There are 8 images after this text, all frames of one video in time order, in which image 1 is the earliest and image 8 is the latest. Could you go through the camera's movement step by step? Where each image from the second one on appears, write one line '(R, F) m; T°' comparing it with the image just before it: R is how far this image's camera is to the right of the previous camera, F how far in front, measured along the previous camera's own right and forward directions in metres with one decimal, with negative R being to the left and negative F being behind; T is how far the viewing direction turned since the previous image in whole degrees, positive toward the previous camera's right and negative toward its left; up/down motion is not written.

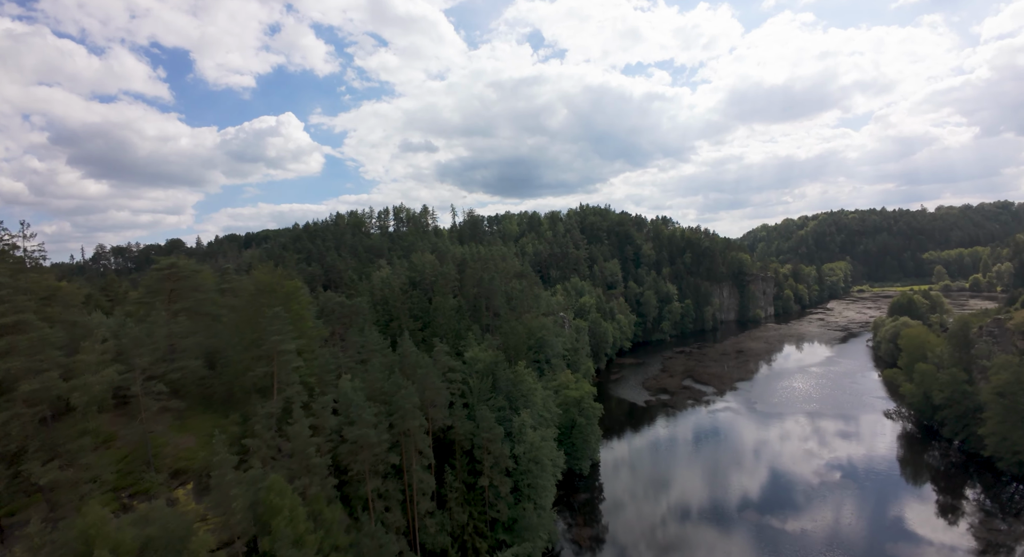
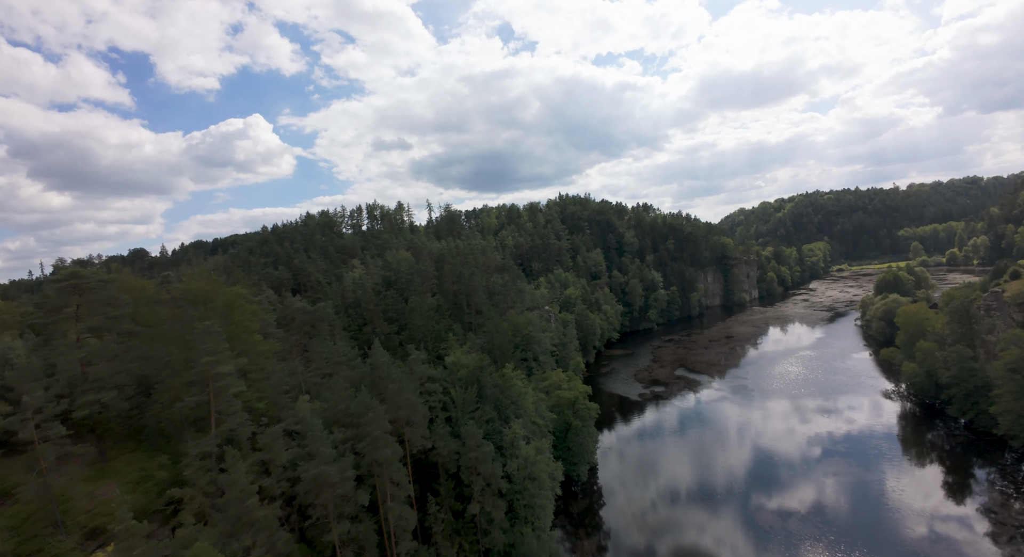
(-0.1, +3.9) m; +2°
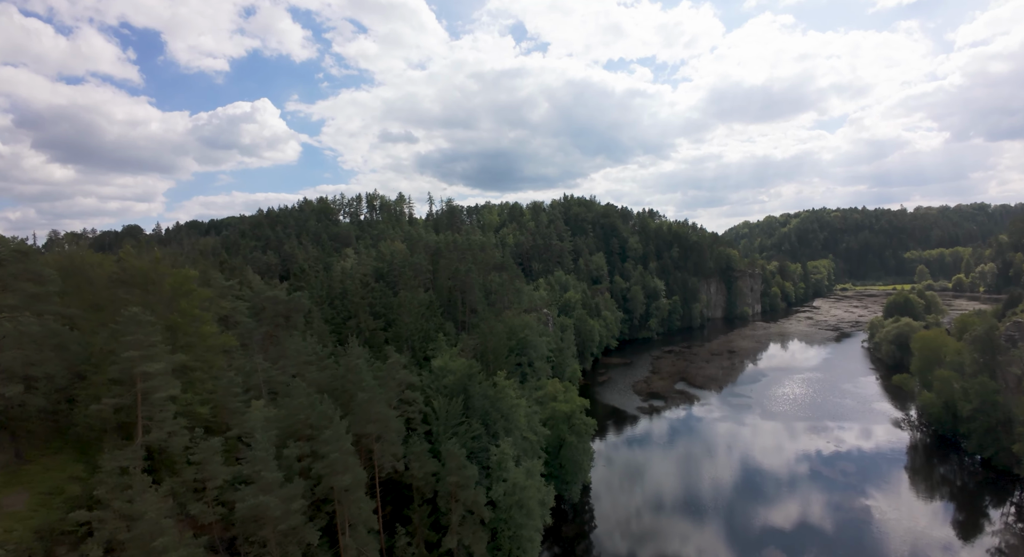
(0.0, +3.3) m; 0°
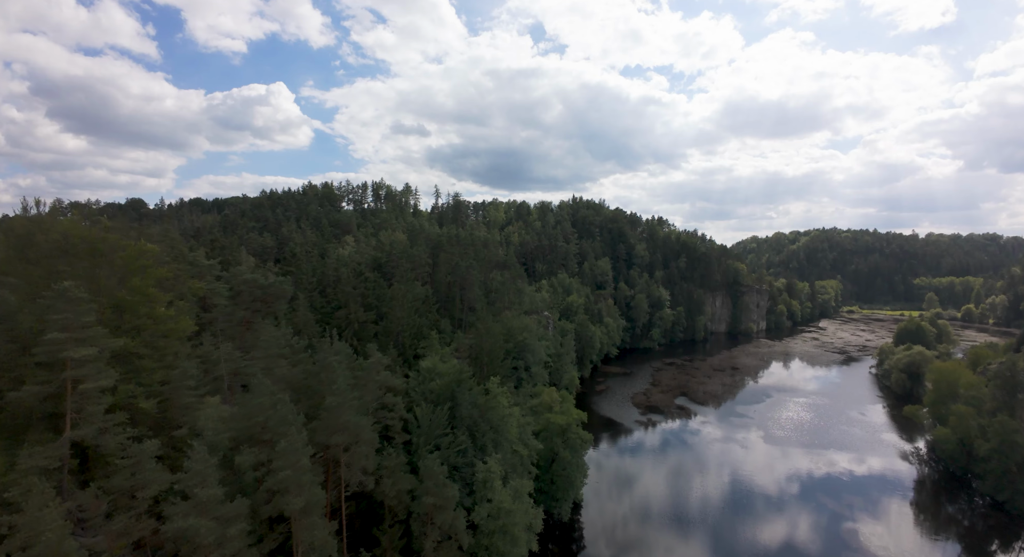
(+0.1, +2.4) m; 0°
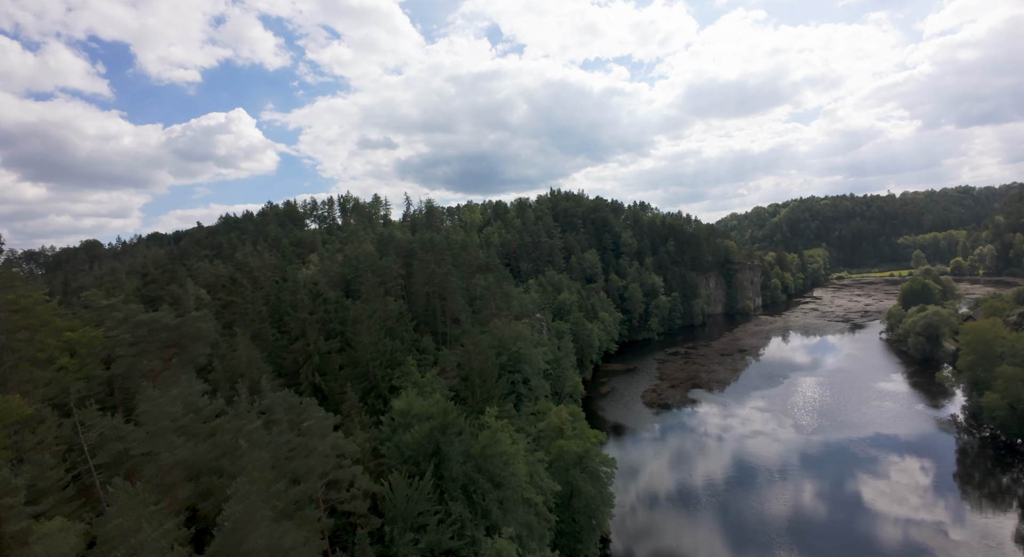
(-0.2, +6.2) m; +2°
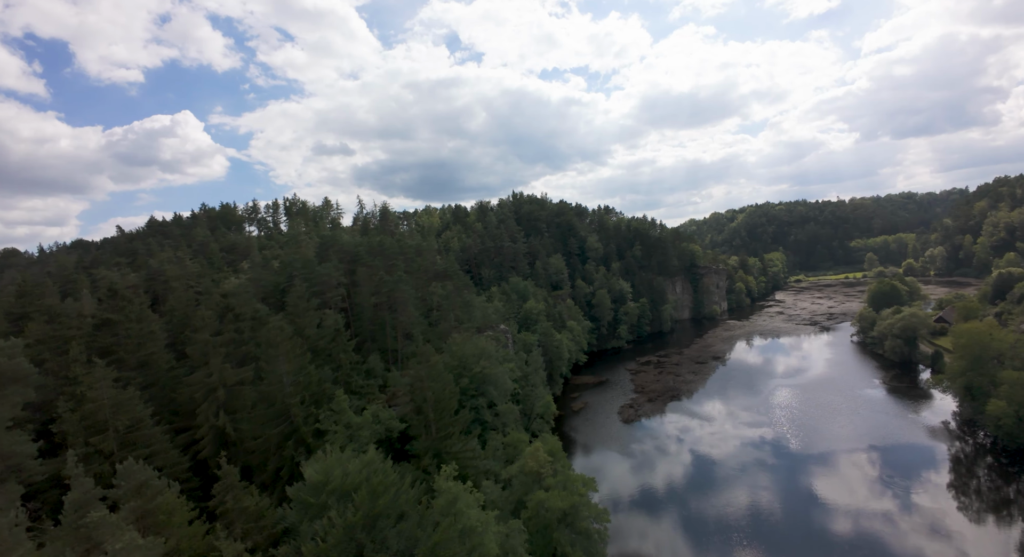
(-0.1, +6.2) m; +5°
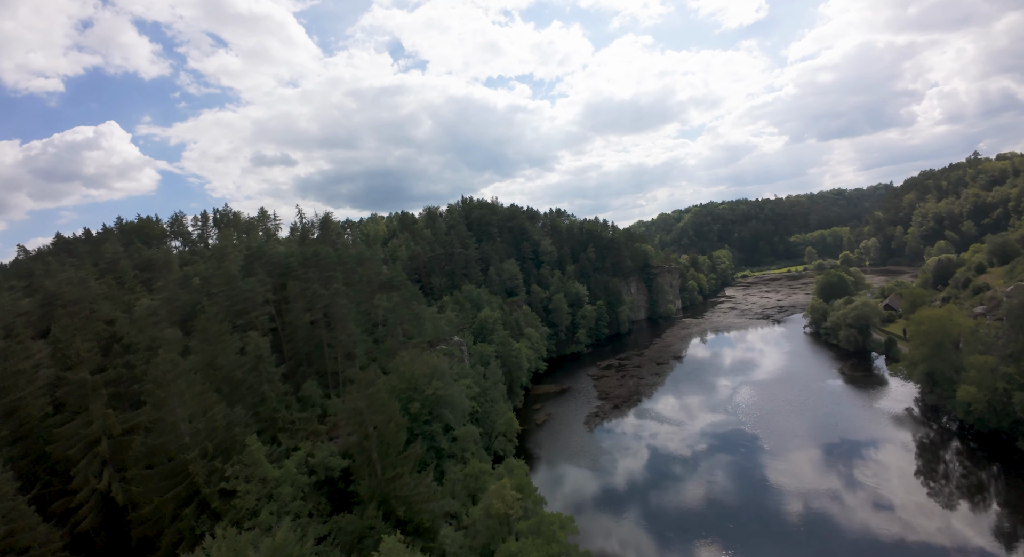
(0.0, +3.6) m; +5°
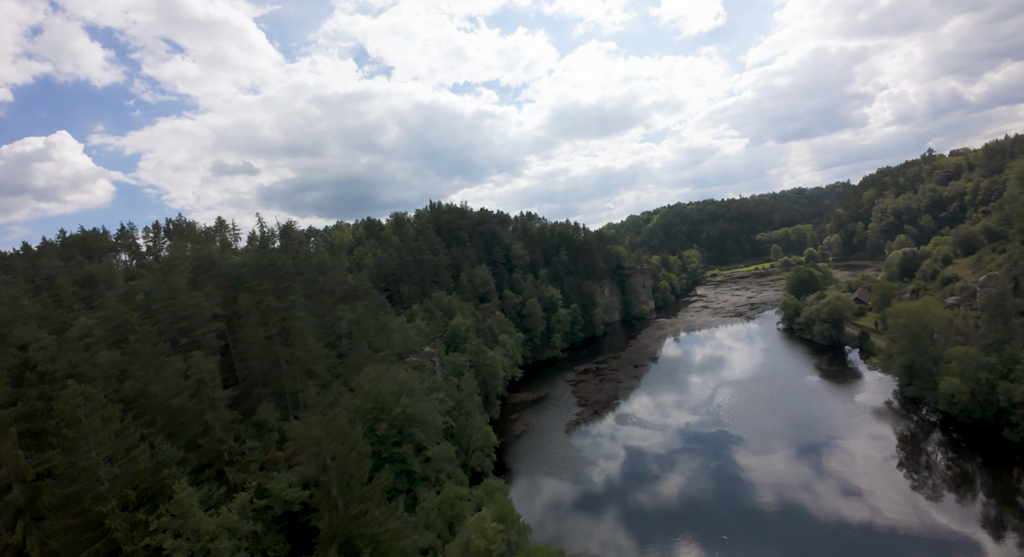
(-0.1, +2.1) m; +3°
